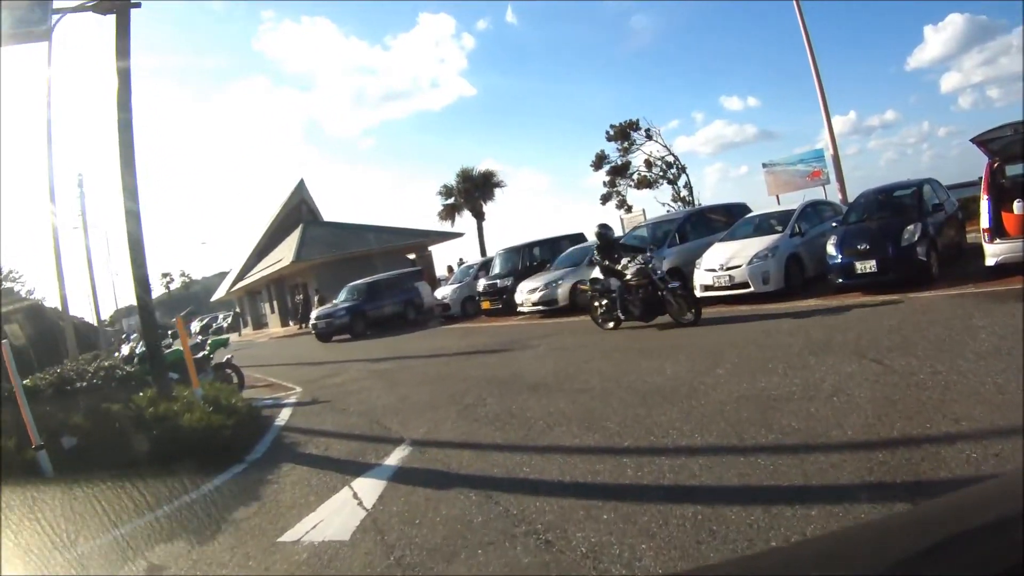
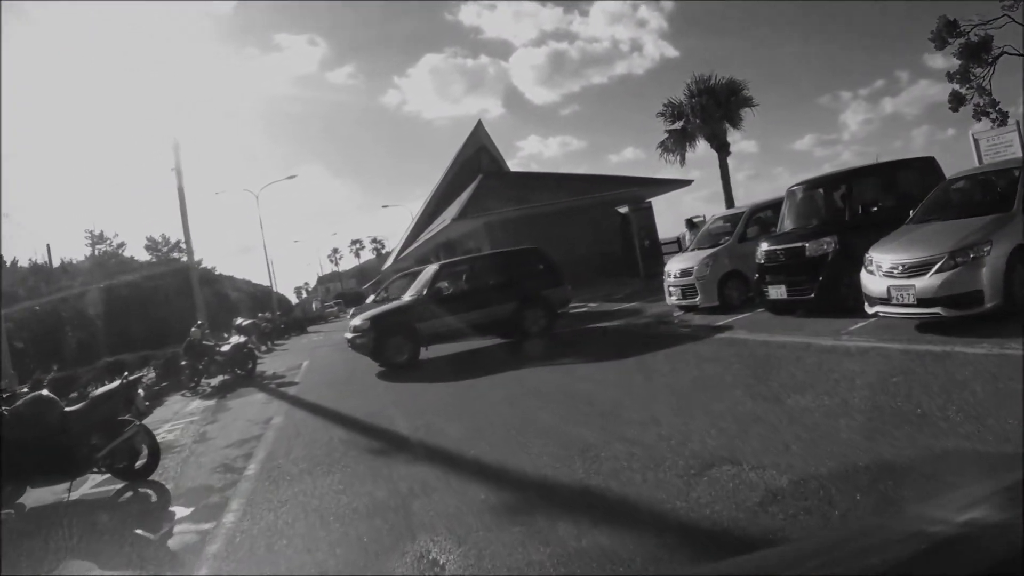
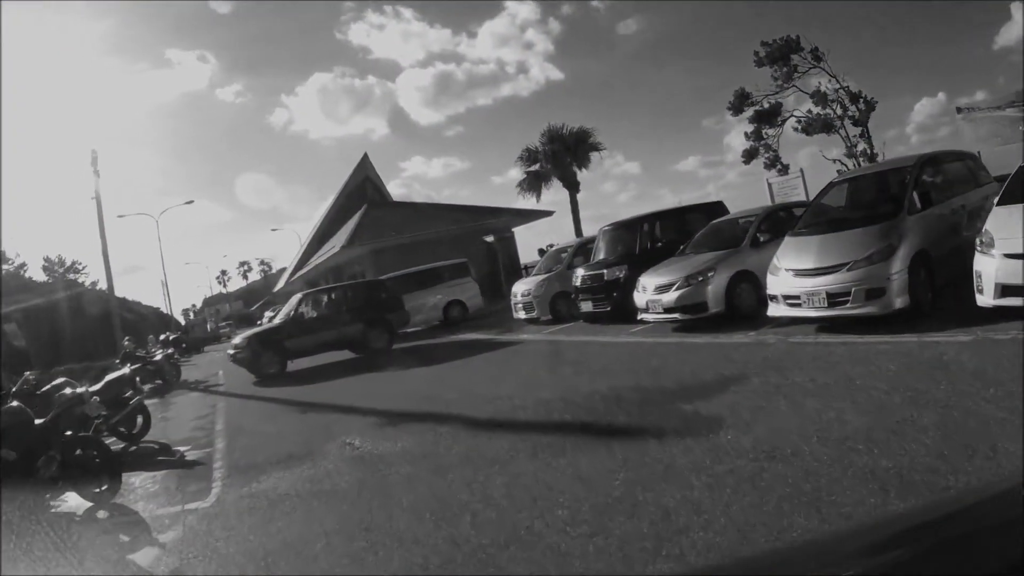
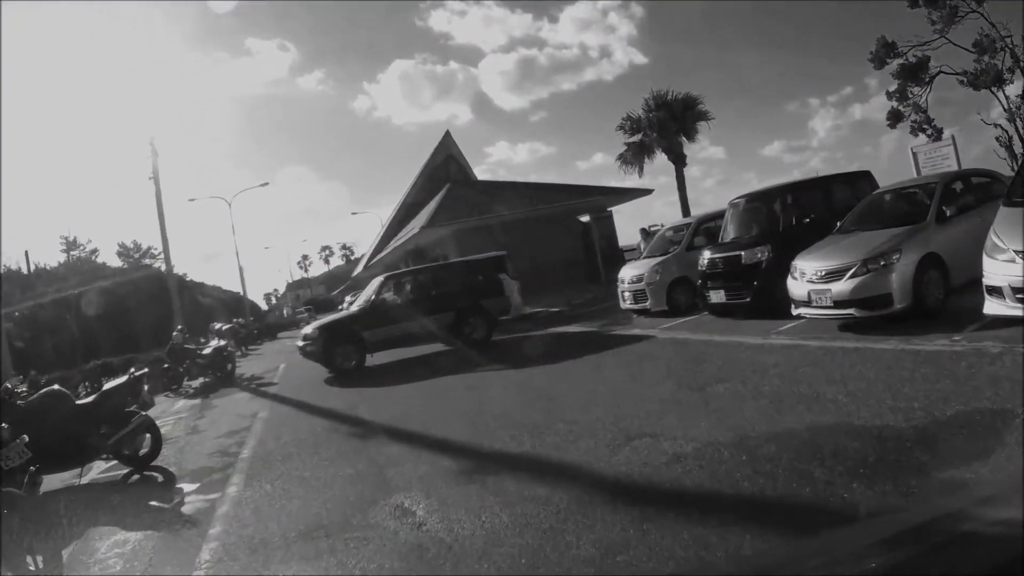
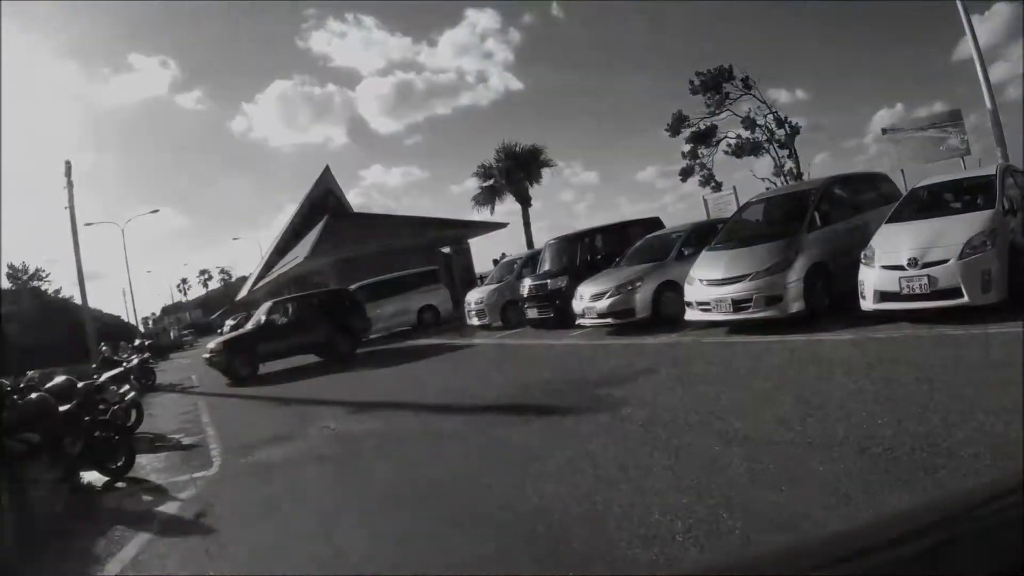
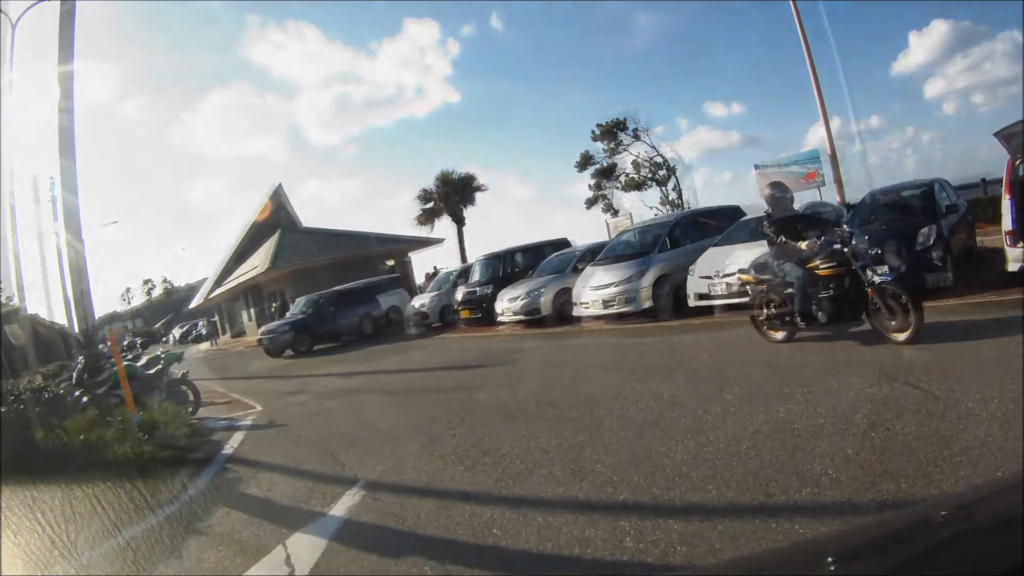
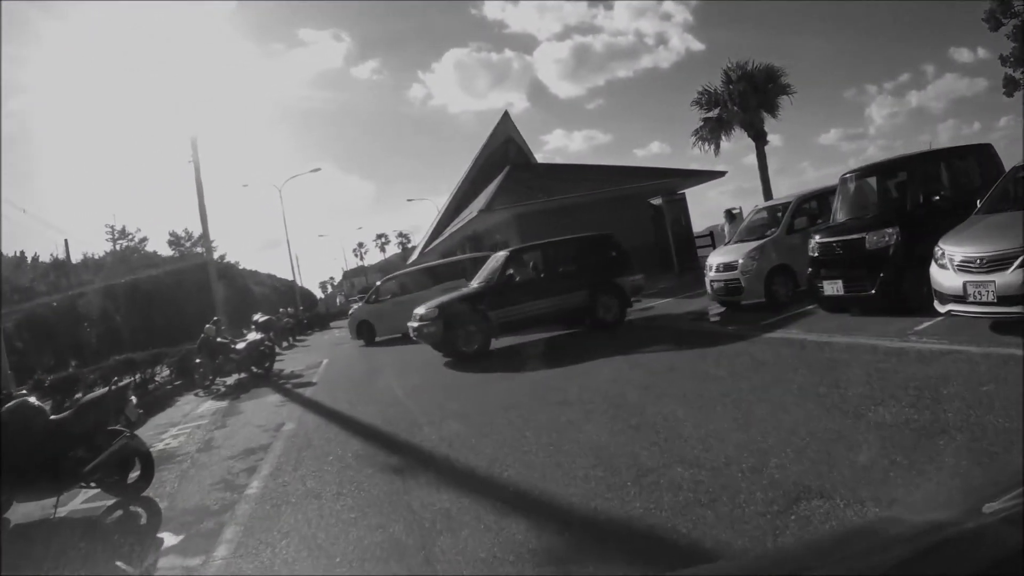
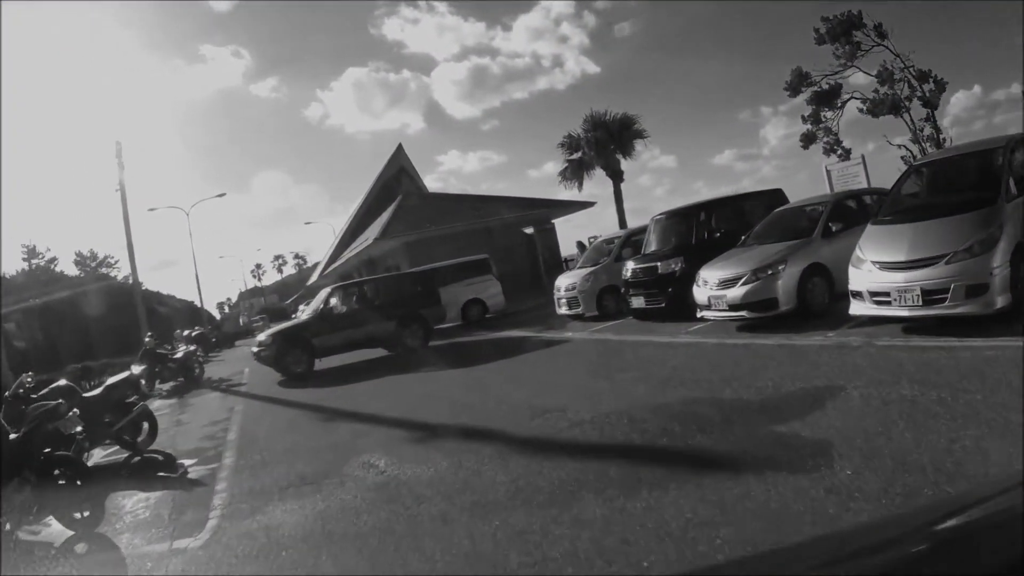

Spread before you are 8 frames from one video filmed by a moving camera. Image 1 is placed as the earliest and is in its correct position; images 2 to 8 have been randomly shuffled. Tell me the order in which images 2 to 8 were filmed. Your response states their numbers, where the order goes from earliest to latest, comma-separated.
6, 5, 3, 8, 4, 2, 7
